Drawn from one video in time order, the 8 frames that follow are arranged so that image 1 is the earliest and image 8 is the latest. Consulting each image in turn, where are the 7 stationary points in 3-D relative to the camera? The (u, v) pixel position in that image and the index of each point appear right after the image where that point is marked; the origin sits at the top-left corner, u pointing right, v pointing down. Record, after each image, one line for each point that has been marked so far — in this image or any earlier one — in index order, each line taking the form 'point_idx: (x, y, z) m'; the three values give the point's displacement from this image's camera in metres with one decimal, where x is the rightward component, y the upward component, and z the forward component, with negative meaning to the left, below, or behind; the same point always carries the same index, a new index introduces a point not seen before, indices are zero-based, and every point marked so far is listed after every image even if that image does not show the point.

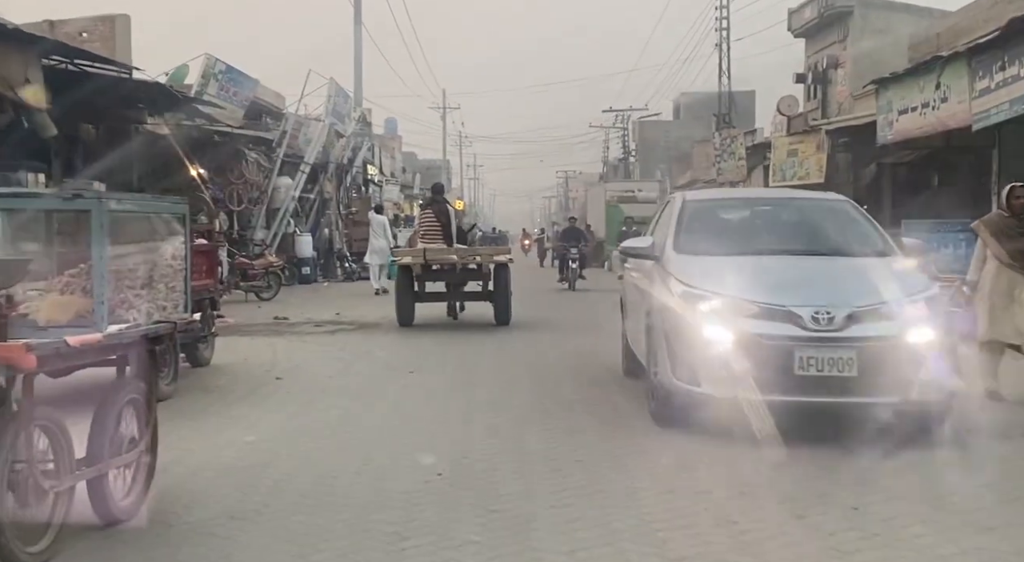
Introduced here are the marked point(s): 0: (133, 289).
0: (-2.4, -0.1, +6.9) m
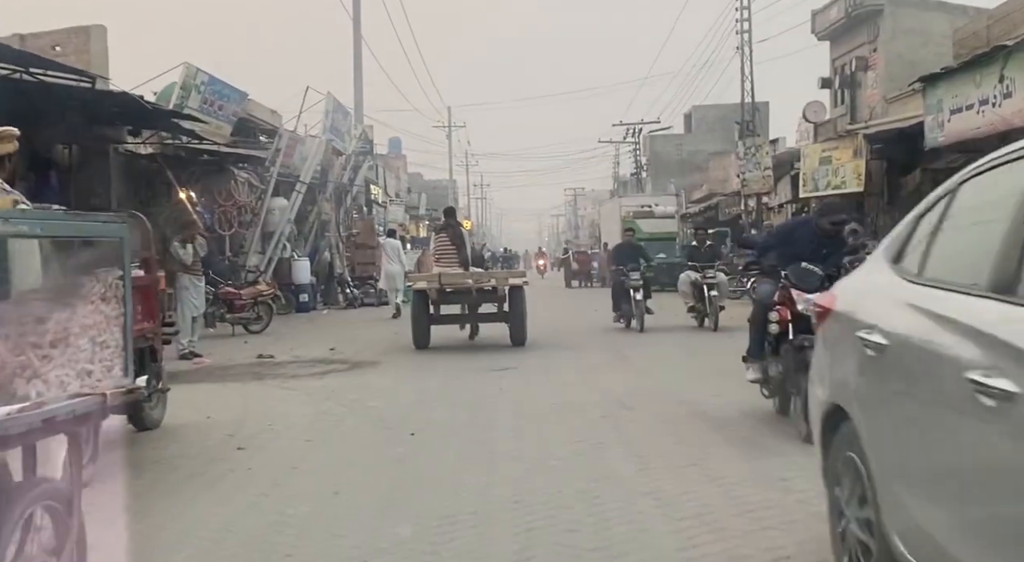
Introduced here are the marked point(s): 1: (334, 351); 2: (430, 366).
0: (-2.2, -0.3, +4.9) m
1: (-2.4, -0.9, +14.4) m
2: (-0.9, -0.9, +12.3) m
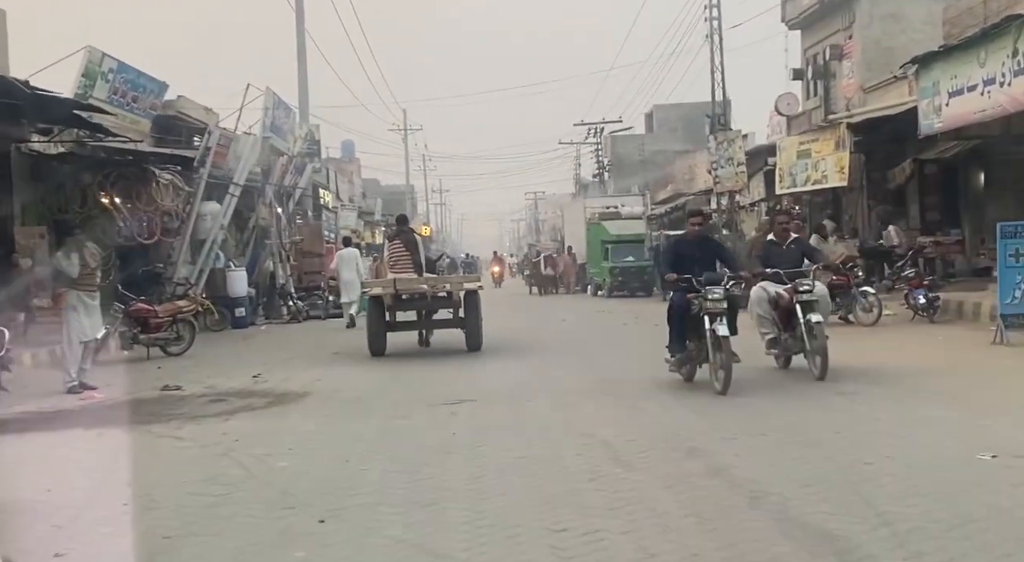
0: (-2.4, -0.4, +2.8) m
1: (-2.8, -1.1, +12.2) m
2: (-1.3, -1.1, +10.1) m
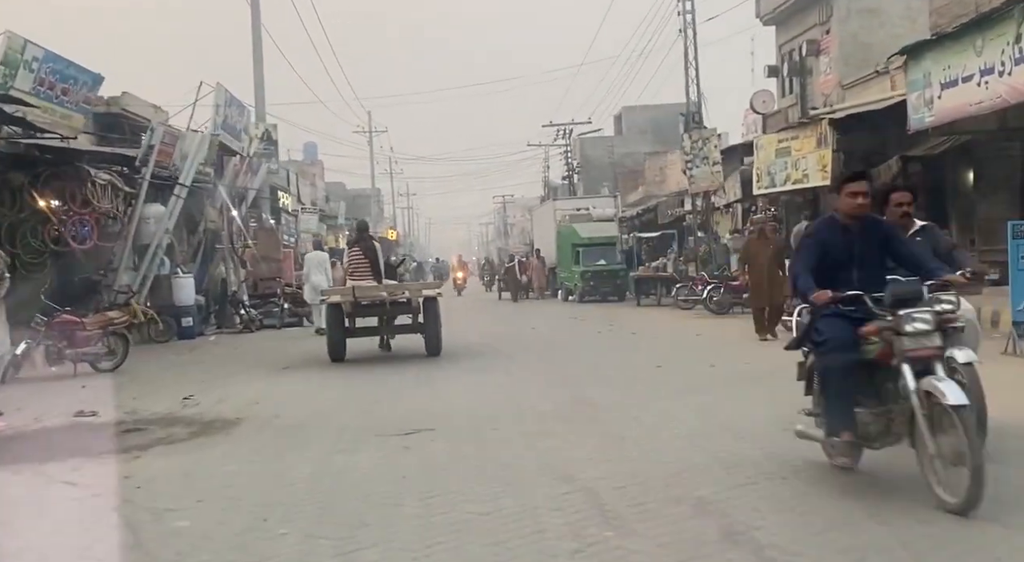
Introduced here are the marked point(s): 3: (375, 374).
0: (-2.4, -0.5, +1.4) m
1: (-3.2, -1.2, +10.8) m
2: (-1.6, -1.1, +8.8) m
3: (-1.9, -1.3, +15.5) m
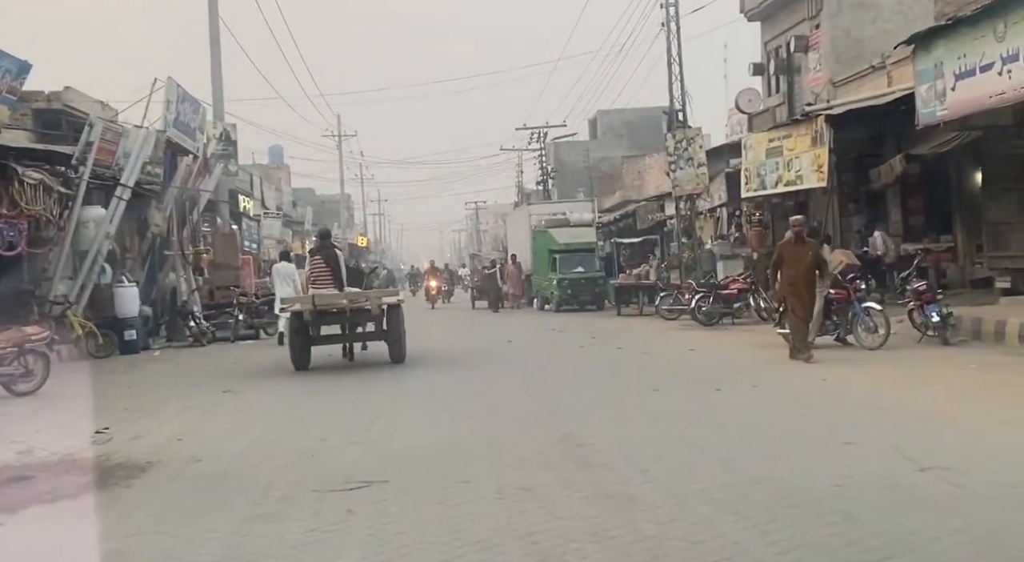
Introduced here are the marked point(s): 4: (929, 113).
0: (-2.4, -0.5, -0.3) m
1: (-3.4, -1.3, +9.1) m
2: (-1.8, -1.2, +7.1) m
3: (-2.3, -1.4, +13.8) m
4: (+6.1, +2.5, +15.9) m
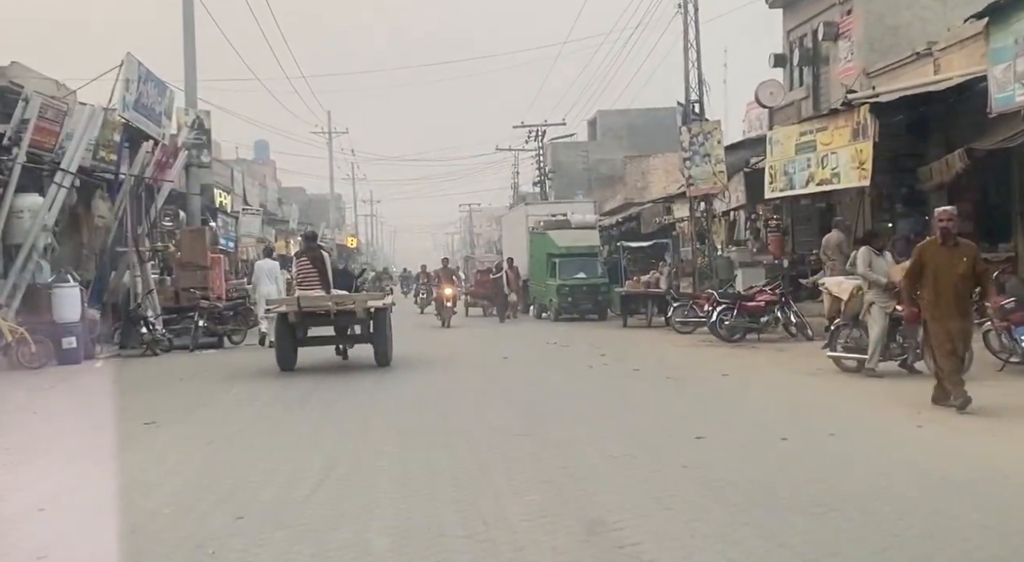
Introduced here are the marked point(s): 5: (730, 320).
0: (-2.3, -0.5, -2.8) m
1: (-3.4, -1.3, +6.6) m
2: (-1.8, -1.2, +4.6) m
3: (-2.3, -1.4, +11.3) m
4: (+6.1, +2.3, +13.5) m
5: (+3.6, -0.6, +18.0) m
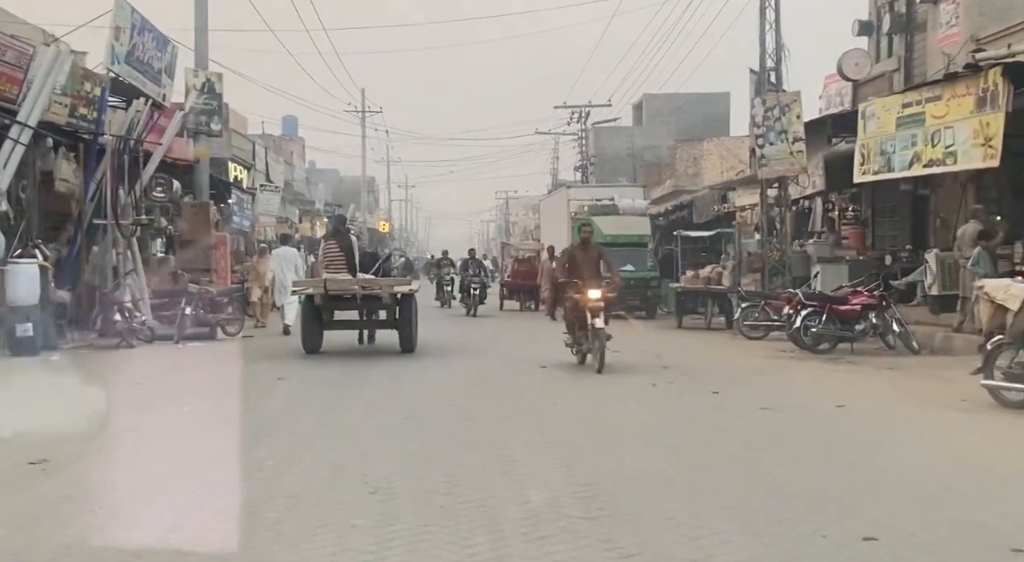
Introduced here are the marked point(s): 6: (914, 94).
0: (-2.4, -0.5, -5.8) m
1: (-3.2, -1.2, +3.7) m
2: (-1.7, -1.2, +1.6) m
3: (-2.0, -1.3, +8.4) m
4: (+6.6, +2.2, +10.2) m
5: (+4.2, -0.6, +14.9) m
6: (+6.0, +2.8, +16.2) m
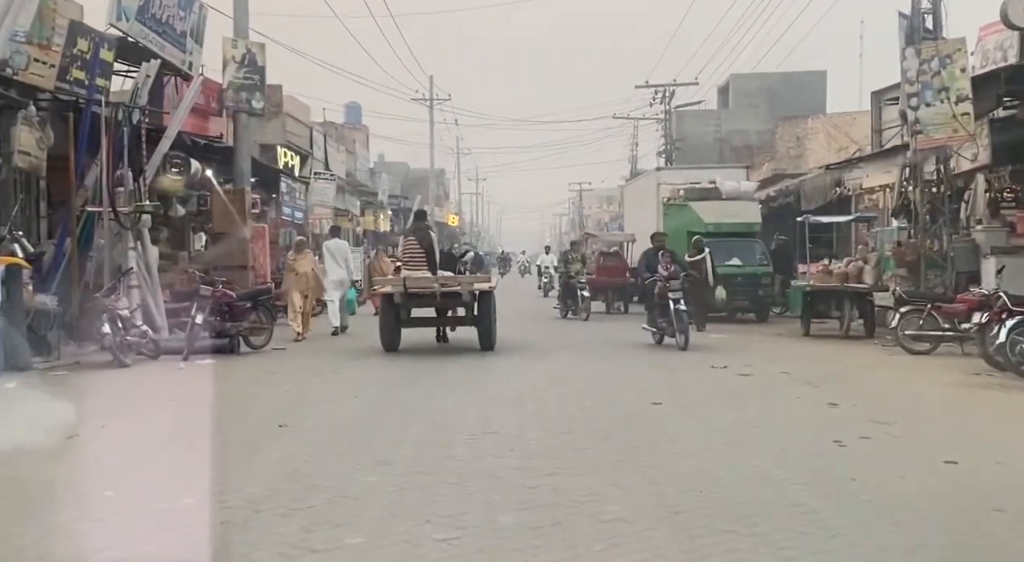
0: (-2.8, -0.6, -9.3) m
1: (-3.0, -1.2, +0.2) m
2: (-1.5, -1.3, -1.9) m
3: (-1.4, -1.4, +4.8) m
4: (+7.3, +2.2, +6.1) m
5: (+5.2, -0.6, +10.9) m
6: (+7.1, +2.8, +12.0) m
